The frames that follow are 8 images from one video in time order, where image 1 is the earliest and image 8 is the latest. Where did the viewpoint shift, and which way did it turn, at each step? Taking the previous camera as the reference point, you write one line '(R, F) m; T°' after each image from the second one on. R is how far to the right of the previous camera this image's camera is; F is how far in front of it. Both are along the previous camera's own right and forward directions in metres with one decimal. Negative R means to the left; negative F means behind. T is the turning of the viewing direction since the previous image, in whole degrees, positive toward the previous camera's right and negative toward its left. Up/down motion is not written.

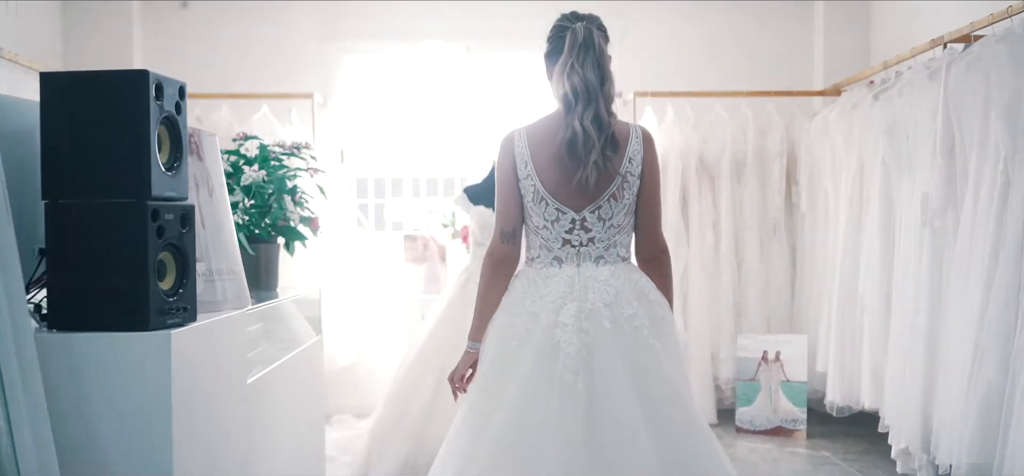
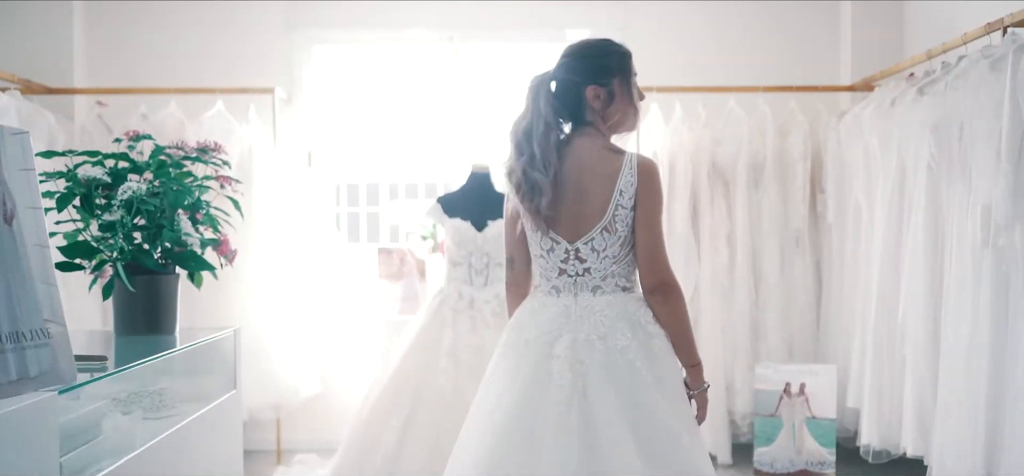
(+0.1, +0.4) m; 0°
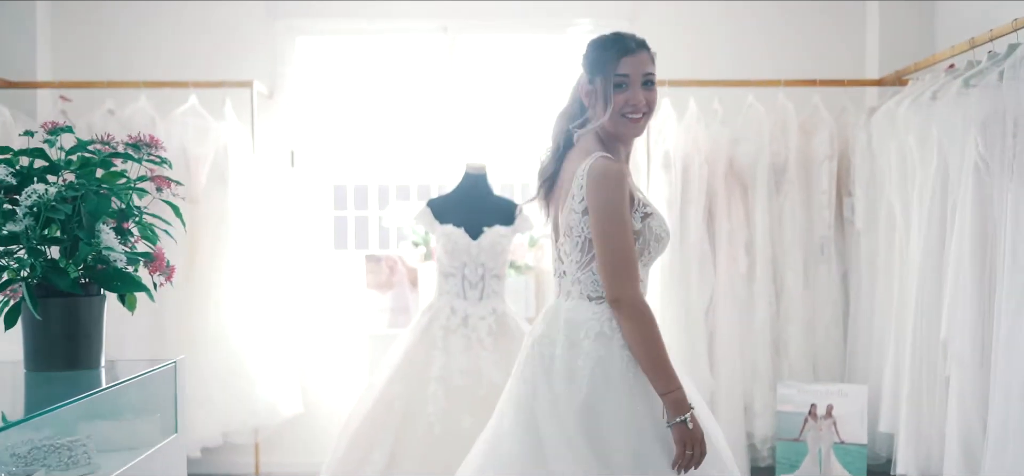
(0.0, +0.3) m; 0°
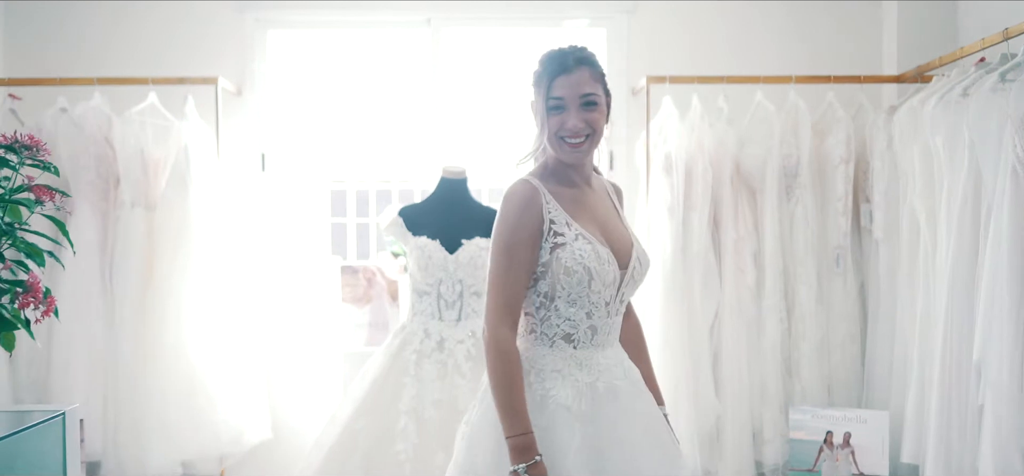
(0.0, +0.2) m; 0°
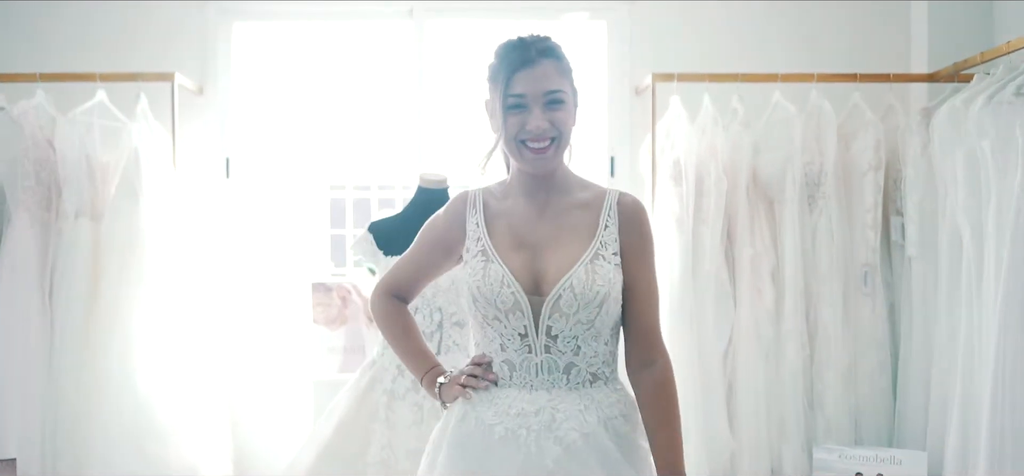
(0.0, +0.3) m; 0°
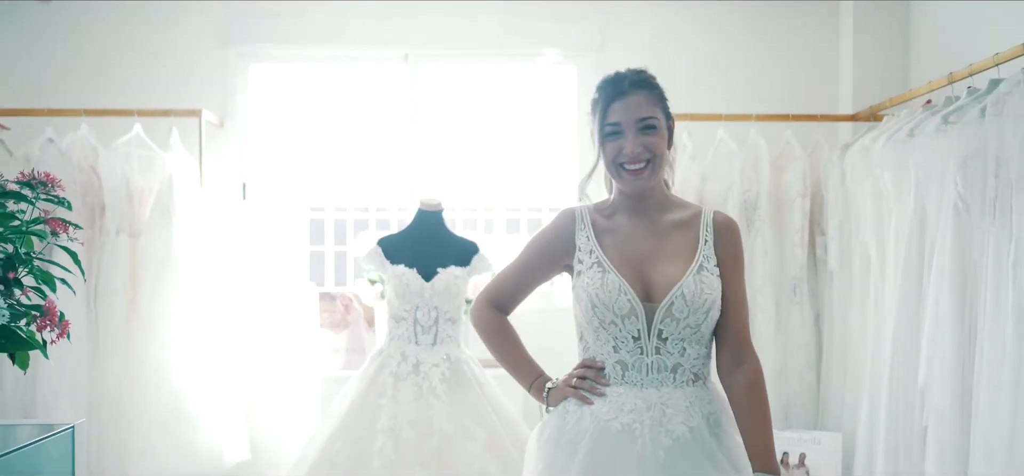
(0.0, -0.4) m; +2°
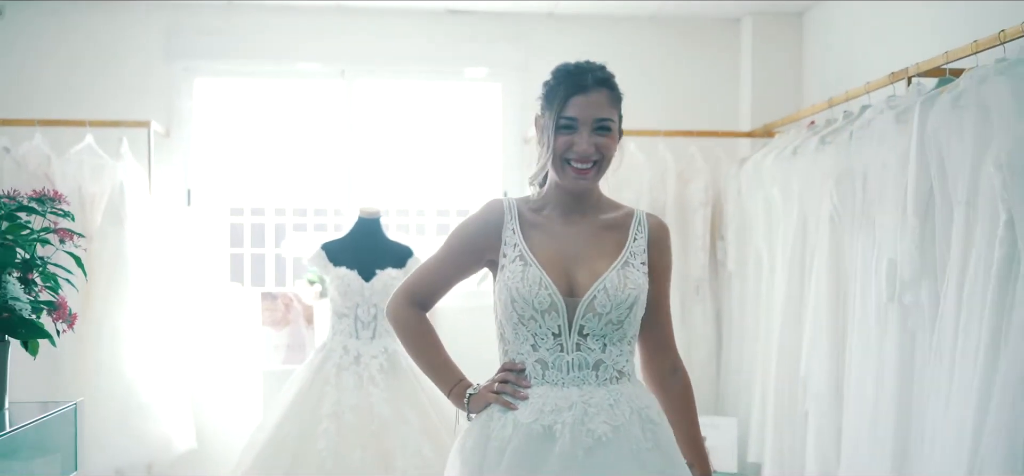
(0.0, -0.3) m; +5°
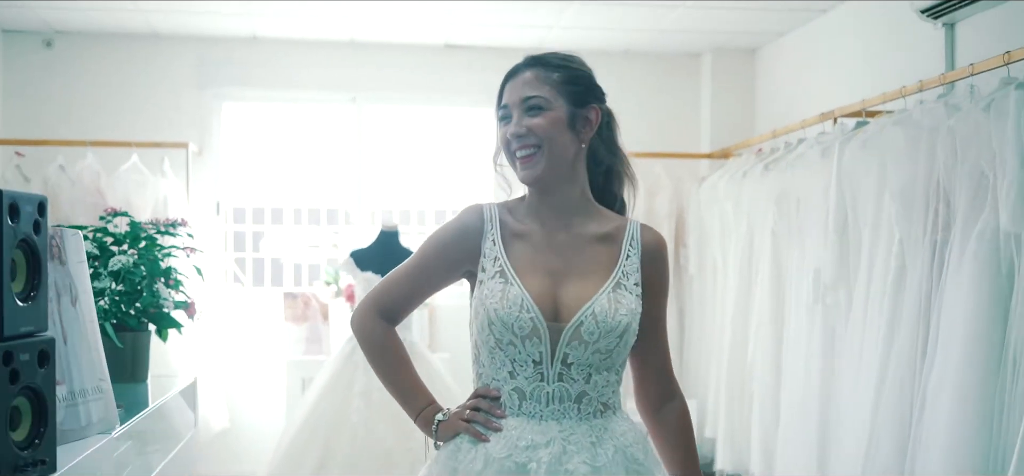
(-0.1, -0.5) m; +2°
